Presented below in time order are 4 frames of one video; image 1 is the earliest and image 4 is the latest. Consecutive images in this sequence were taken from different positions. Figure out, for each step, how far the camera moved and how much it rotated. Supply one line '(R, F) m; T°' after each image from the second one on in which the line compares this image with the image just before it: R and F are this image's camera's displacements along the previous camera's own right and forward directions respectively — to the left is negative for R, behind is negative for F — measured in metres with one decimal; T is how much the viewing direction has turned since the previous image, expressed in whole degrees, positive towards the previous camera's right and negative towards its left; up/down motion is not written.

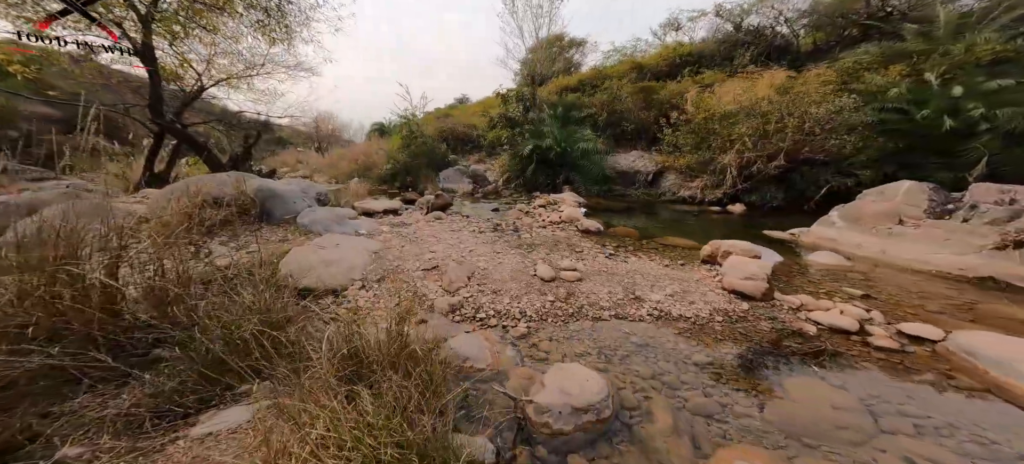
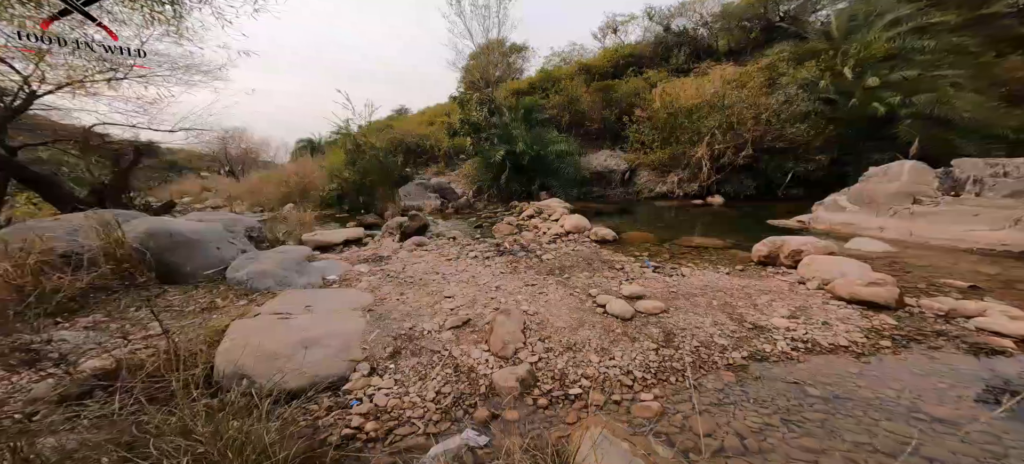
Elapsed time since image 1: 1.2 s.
(-1.1, +1.3) m; +11°
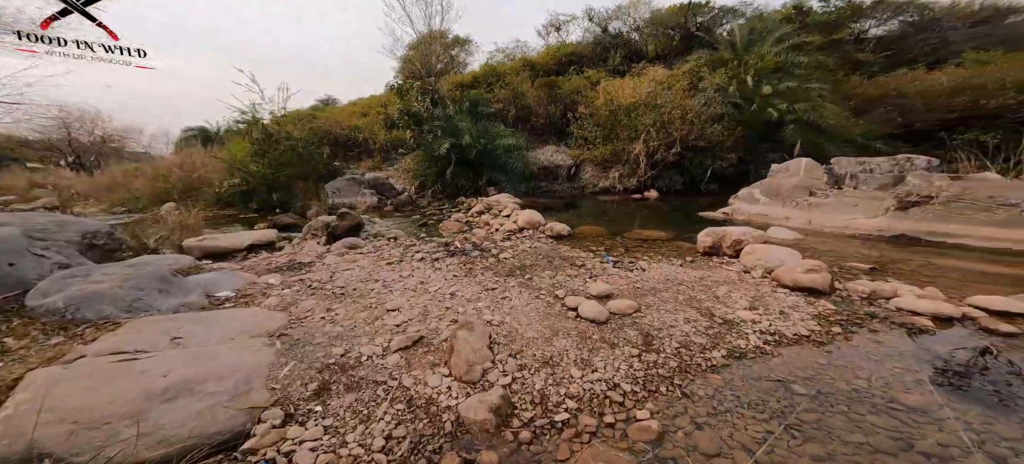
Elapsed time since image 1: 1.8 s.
(-0.2, +0.5) m; +10°
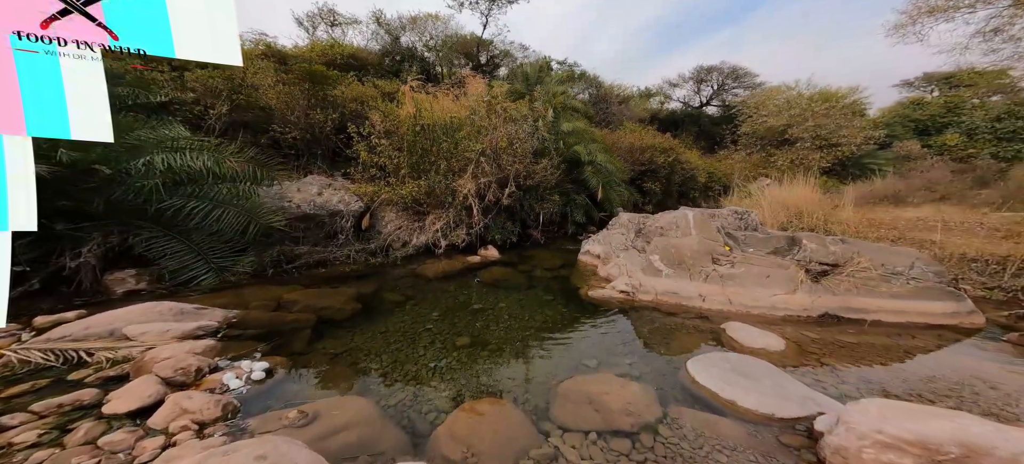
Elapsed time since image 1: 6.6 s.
(+0.4, +4.9) m; +37°
